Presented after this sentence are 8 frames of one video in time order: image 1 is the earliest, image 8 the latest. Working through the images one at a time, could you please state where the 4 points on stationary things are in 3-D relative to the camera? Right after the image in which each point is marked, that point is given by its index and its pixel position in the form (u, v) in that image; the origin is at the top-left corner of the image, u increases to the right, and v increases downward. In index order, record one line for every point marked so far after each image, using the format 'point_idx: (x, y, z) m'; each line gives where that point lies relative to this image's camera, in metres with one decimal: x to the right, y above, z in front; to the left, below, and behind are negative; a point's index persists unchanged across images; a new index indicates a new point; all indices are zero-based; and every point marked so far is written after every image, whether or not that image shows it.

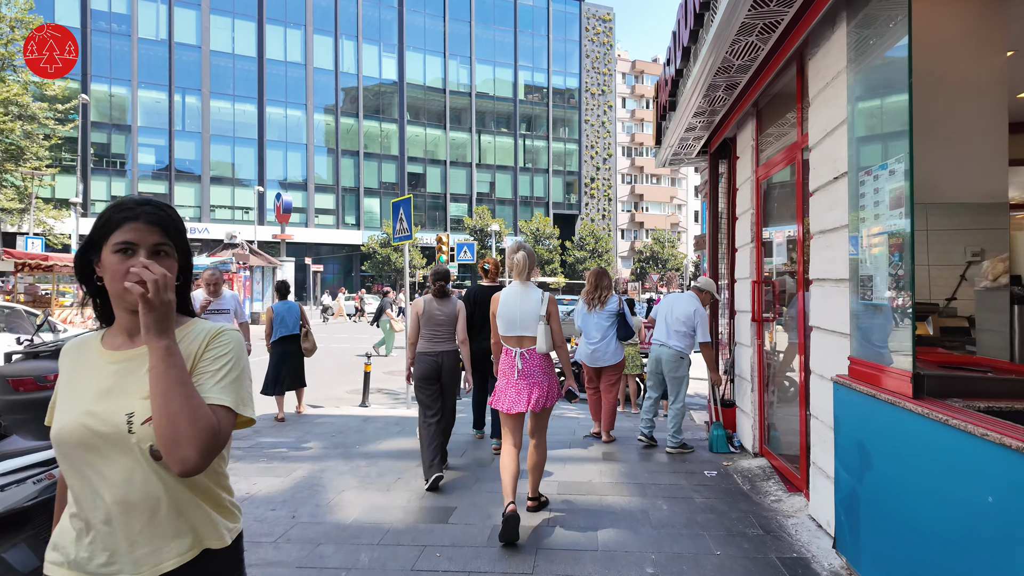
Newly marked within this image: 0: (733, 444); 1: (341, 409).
0: (+2.0, -1.4, +5.4) m
1: (-2.3, -1.6, +8.1) m
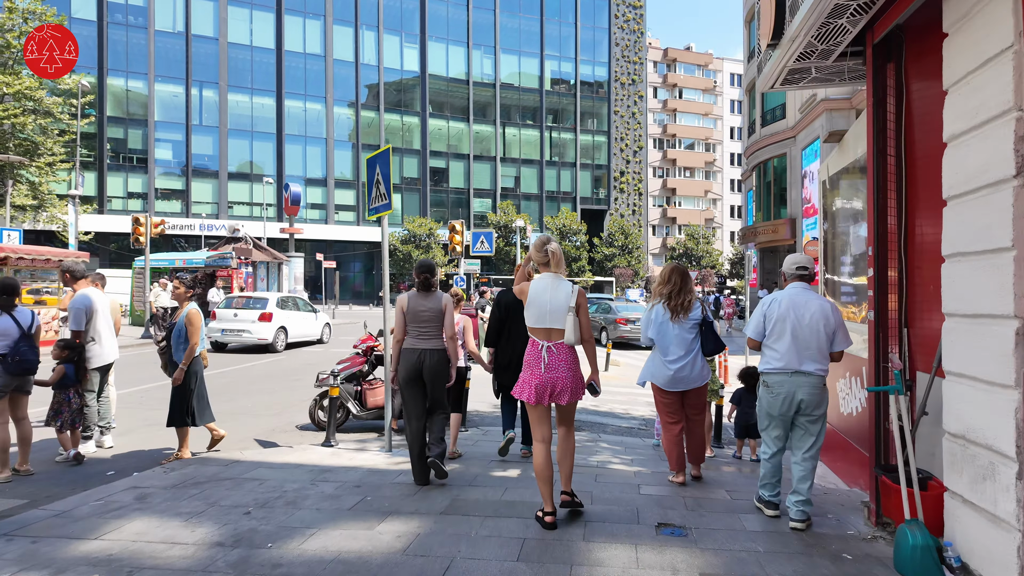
0: (+2.1, -1.3, +2.9) m
1: (-2.1, -1.6, +5.7) m
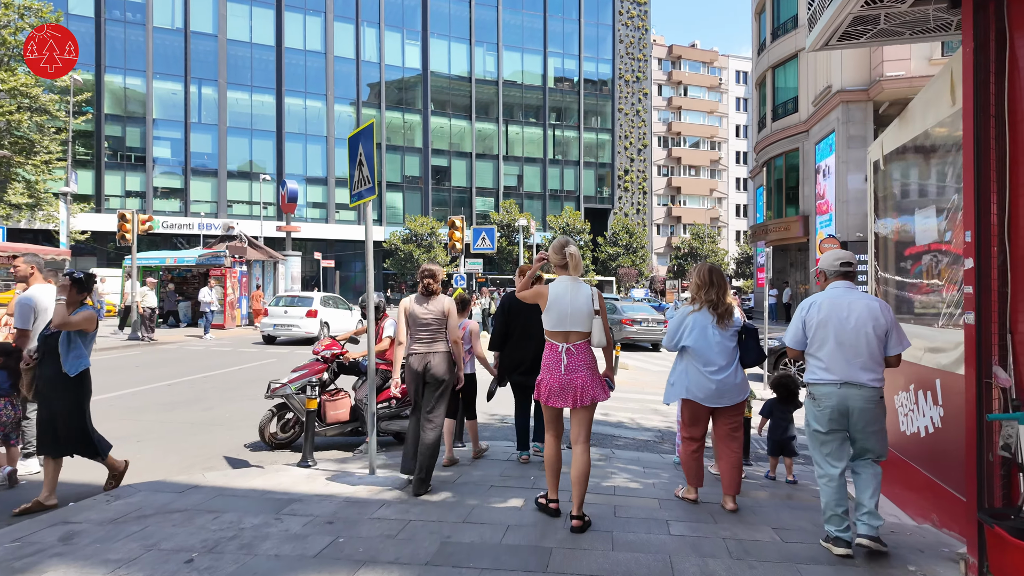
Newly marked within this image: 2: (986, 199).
0: (+2.1, -1.3, +2.1) m
1: (-2.1, -1.5, +5.0) m
2: (+2.3, +0.5, +2.9) m
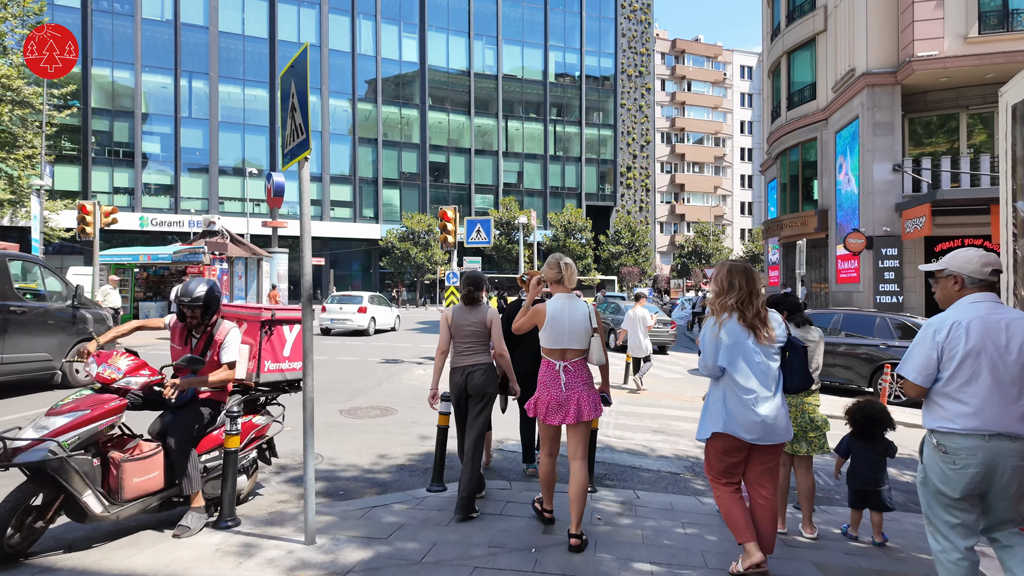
0: (+2.1, -1.3, +0.7) m
1: (-2.1, -1.5, +3.6) m
2: (+2.3, +0.5, +1.5) m
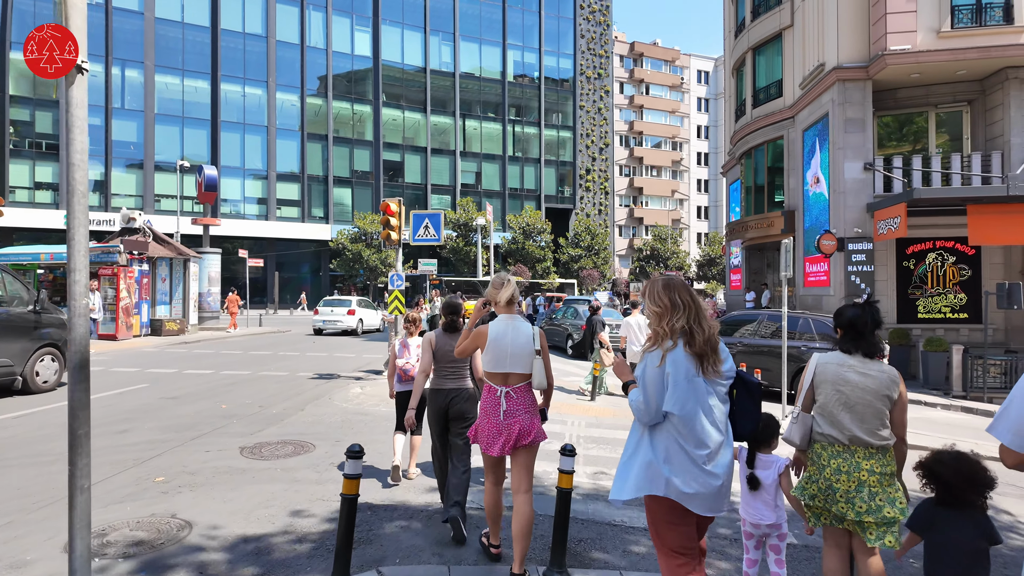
0: (+2.0, -1.3, -0.6) m
1: (-2.4, -1.5, +2.0) m
2: (+2.2, +0.5, +0.2) m
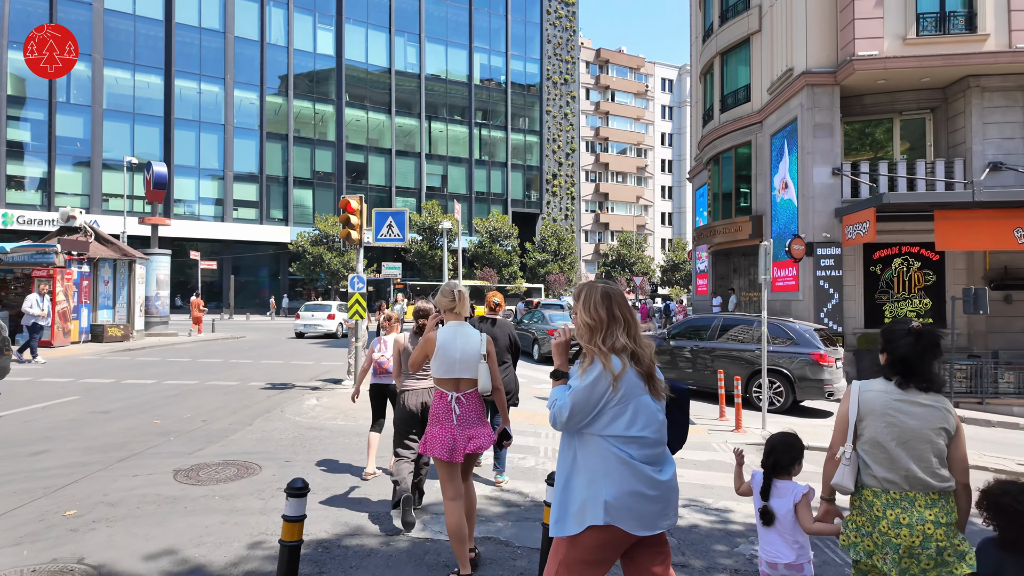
0: (+2.2, -1.3, -1.1) m
1: (-2.4, -1.5, +1.2) m
2: (+2.2, +0.5, -0.2) m
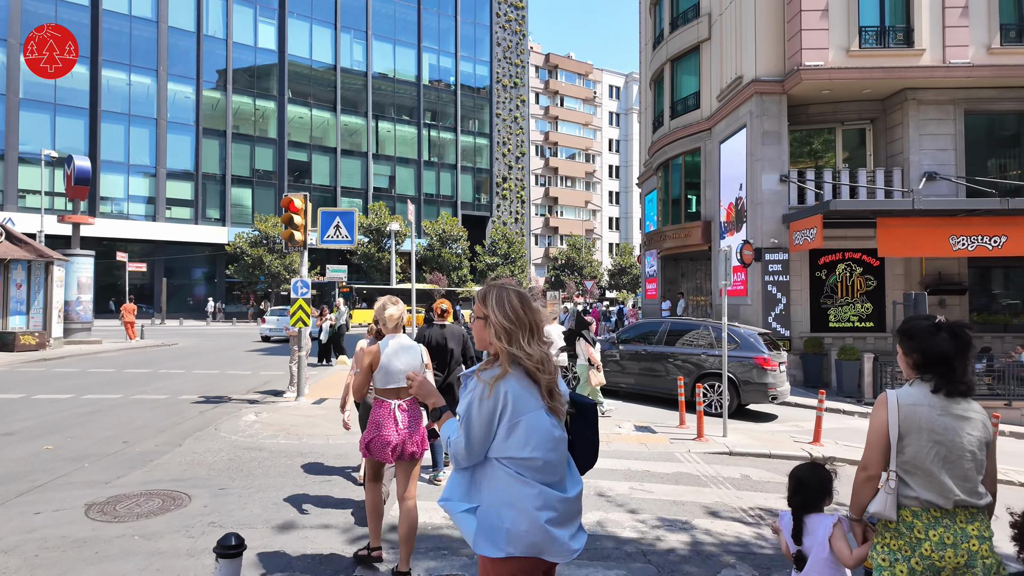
0: (+2.4, -1.3, -1.3) m
1: (-2.3, -1.5, +0.6) m
2: (+2.4, +0.5, -0.5) m
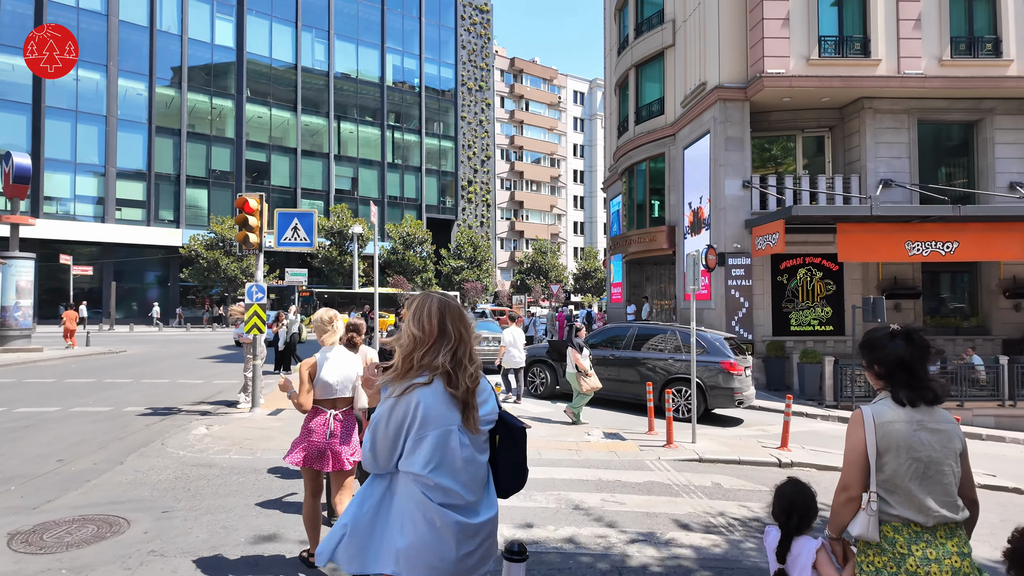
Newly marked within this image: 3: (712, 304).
0: (+2.5, -1.3, -1.4) m
1: (-2.3, -1.6, +0.2) m
2: (+2.5, +0.5, -0.6) m
3: (+6.0, -0.5, +17.7) m
